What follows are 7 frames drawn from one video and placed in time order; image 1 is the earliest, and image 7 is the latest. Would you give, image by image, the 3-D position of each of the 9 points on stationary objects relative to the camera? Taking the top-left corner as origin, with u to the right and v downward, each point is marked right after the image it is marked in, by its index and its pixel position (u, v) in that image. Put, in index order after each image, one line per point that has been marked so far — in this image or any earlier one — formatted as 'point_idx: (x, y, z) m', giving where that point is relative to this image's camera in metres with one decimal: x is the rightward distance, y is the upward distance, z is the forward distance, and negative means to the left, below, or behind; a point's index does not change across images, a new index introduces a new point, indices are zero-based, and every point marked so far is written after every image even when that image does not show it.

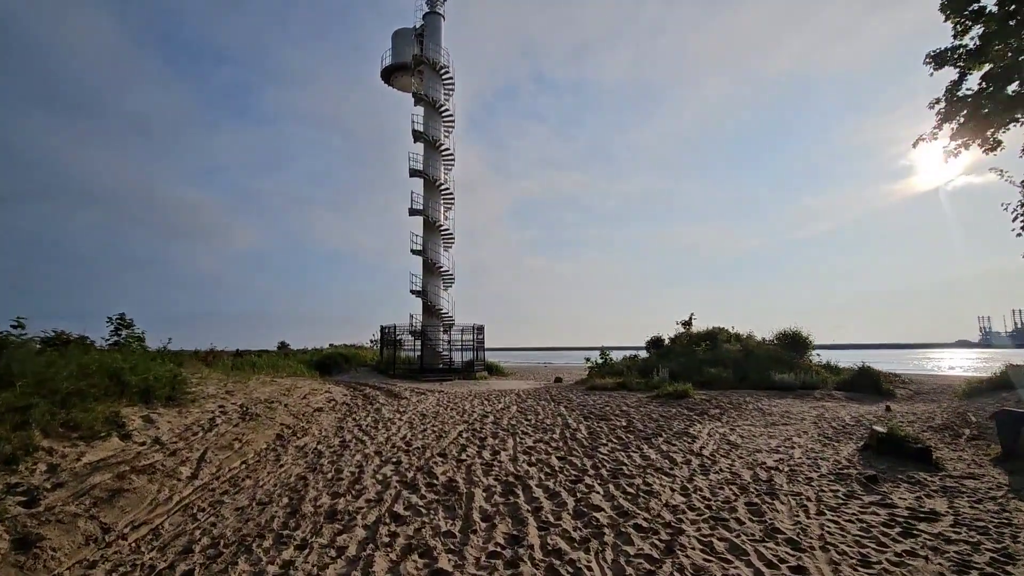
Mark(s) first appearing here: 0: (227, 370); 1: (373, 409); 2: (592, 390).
0: (-8.6, -2.5, +15.3) m
1: (-3.6, -3.1, +13.2) m
2: (+2.9, -3.7, +18.3) m
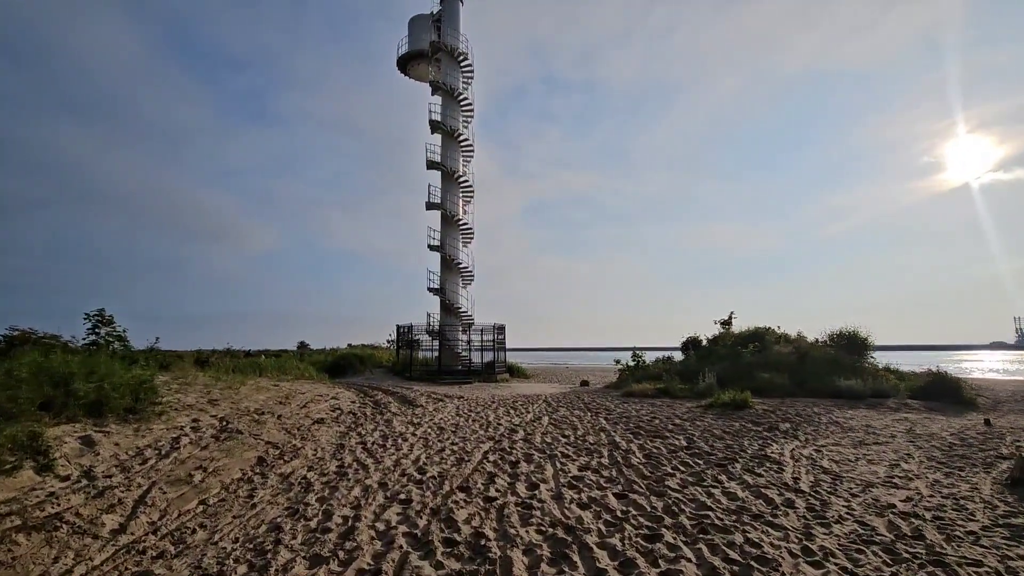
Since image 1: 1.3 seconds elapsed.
0: (-7.8, -2.3, +13.7) m
1: (-2.9, -3.0, +11.4) m
2: (+3.8, -3.5, +16.3) m
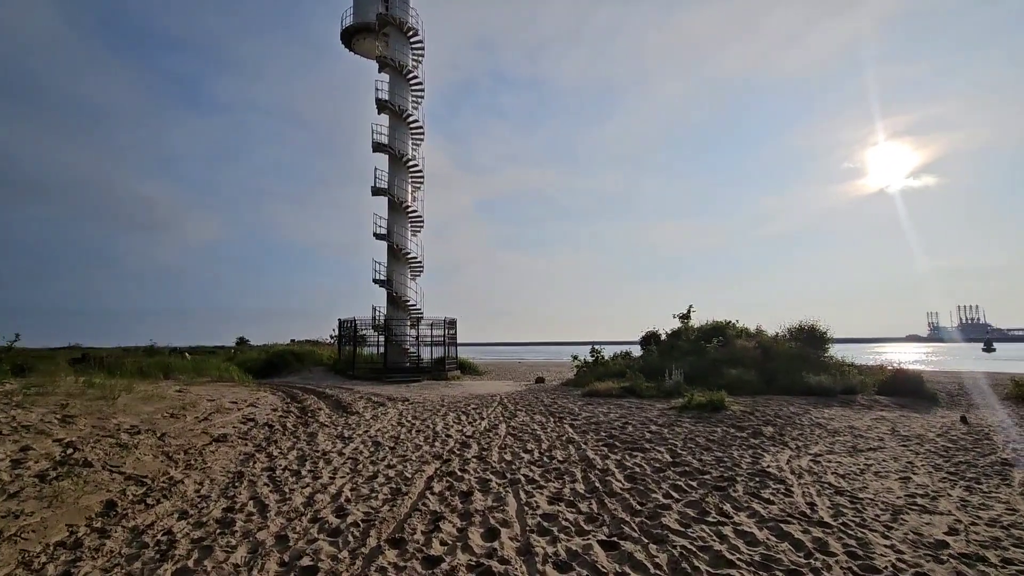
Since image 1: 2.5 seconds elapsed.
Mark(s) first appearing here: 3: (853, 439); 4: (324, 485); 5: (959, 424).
0: (-8.9, -2.0, +11.2) m
1: (-3.8, -2.7, +9.4) m
2: (+2.4, -3.2, +14.9) m
3: (+6.7, -3.0, +10.0) m
4: (-2.4, -2.5, +6.4) m
5: (+10.6, -3.2, +12.1) m
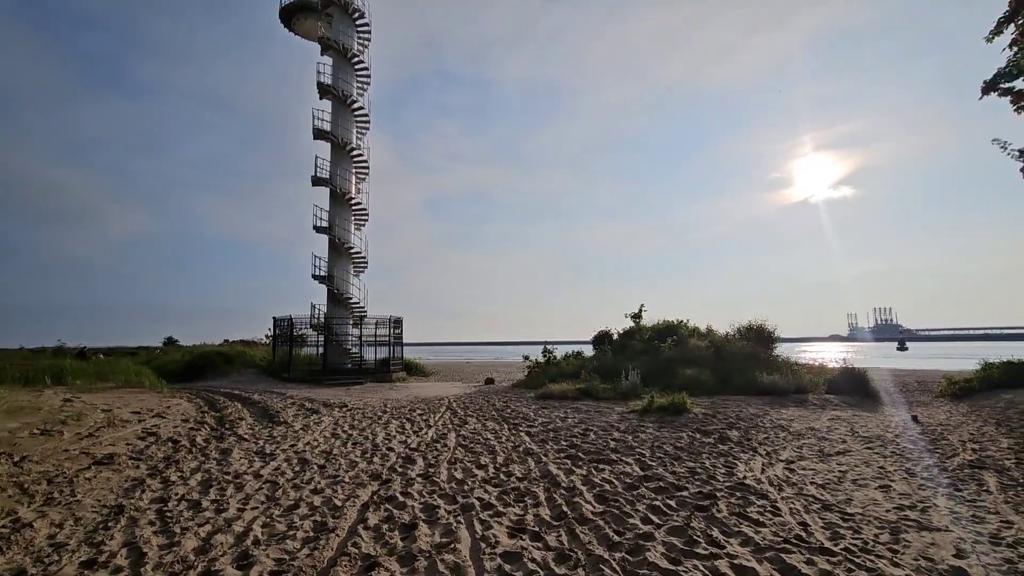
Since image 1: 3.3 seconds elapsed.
0: (-9.8, -1.8, +9.2) m
1: (-4.6, -2.5, +8.0) m
2: (+1.0, -3.1, +14.1) m
3: (+5.8, -2.9, +9.6) m
4: (-2.8, -2.3, +5.1) m
5: (+9.5, -3.2, +12.1) m
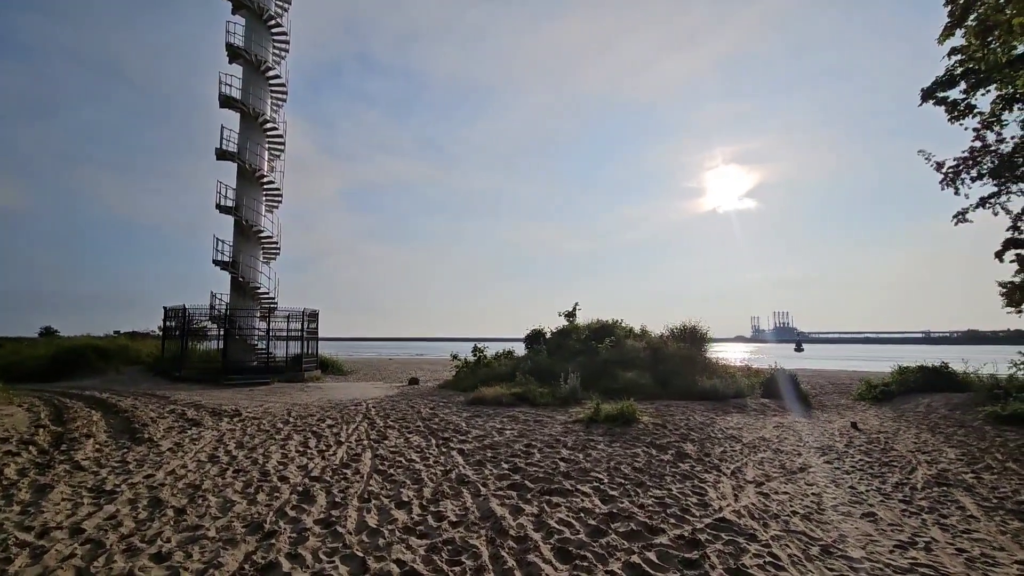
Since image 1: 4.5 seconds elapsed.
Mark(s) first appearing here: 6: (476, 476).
0: (-10.8, -1.3, +6.3) m
1: (-5.4, -2.3, +5.8) m
2: (-0.8, -3.0, +12.6) m
3: (+4.6, -2.9, +8.9) m
4: (-3.3, -2.1, +3.2) m
5: (+7.9, -3.3, +11.8) m
6: (-0.5, -2.4, +6.6) m
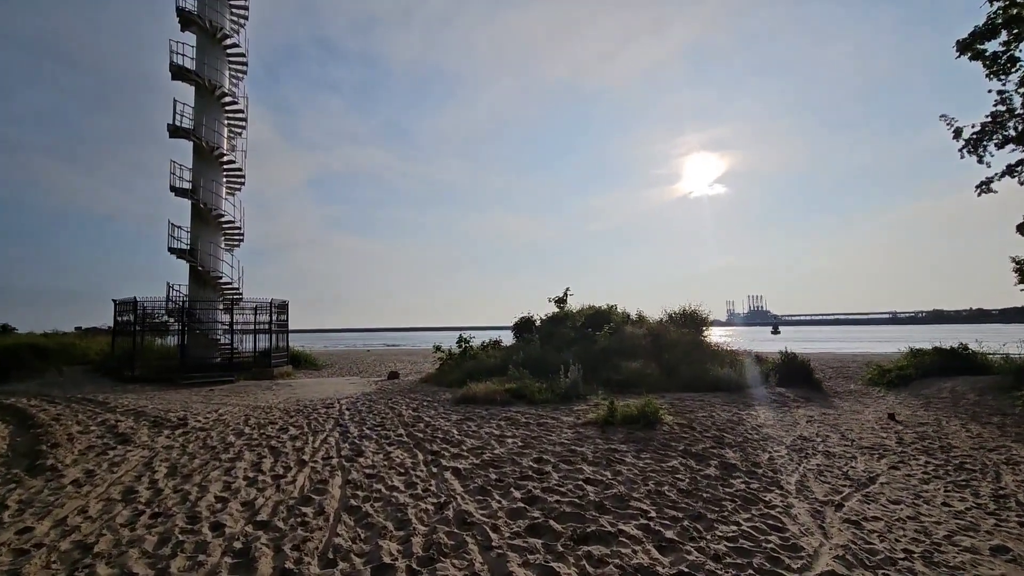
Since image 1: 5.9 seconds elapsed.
0: (-10.6, -1.2, +4.2) m
1: (-5.2, -2.1, +3.9) m
2: (-0.9, -2.6, +10.9) m
3: (+4.7, -2.6, +7.5) m
4: (-3.0, -2.0, +1.4) m
5: (+7.8, -2.8, +10.6) m
6: (-0.3, -2.2, +5.0) m
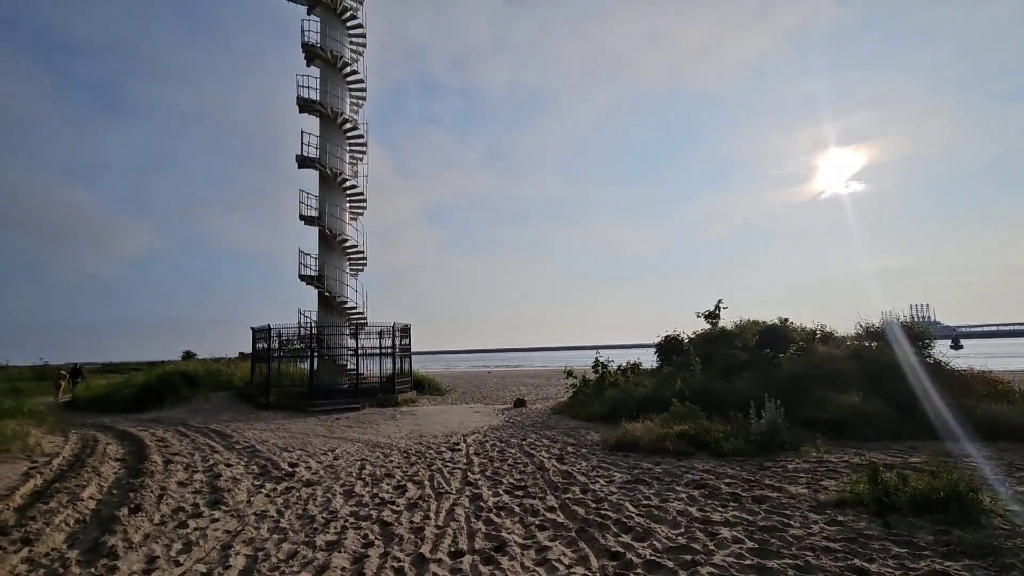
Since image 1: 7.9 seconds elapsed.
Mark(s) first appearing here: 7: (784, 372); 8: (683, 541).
0: (-9.0, -1.6, +3.7) m
1: (-3.8, -2.2, +2.3) m
2: (+2.0, -2.8, +8.1) m
3: (+6.6, -2.4, +3.6) m
4: (-2.2, -2.0, -0.7) m
5: (+10.4, -2.6, +5.9) m
6: (+1.2, -2.2, +2.2) m
7: (+6.4, -2.0, +12.0) m
8: (+1.6, -2.5, +5.0) m
